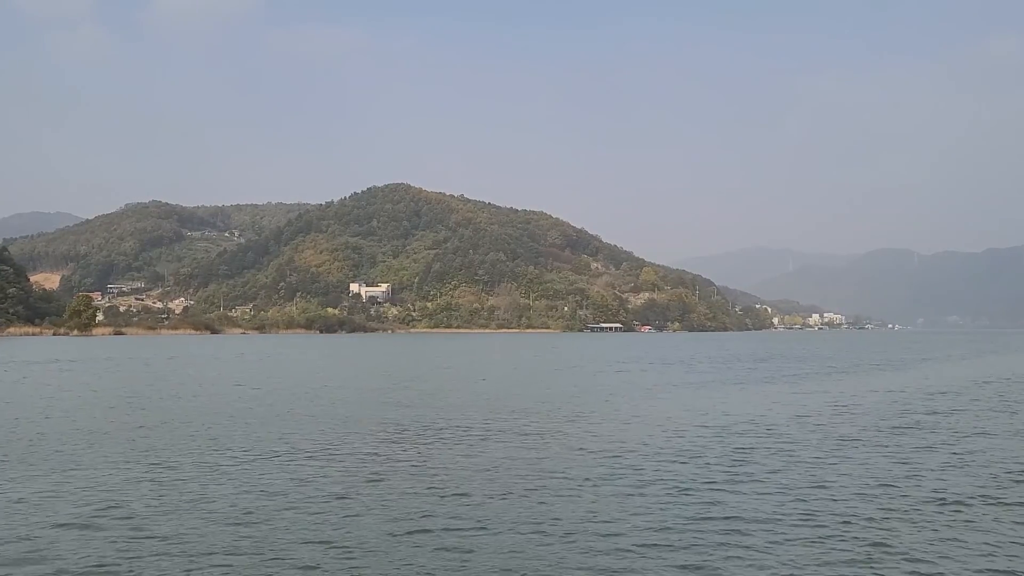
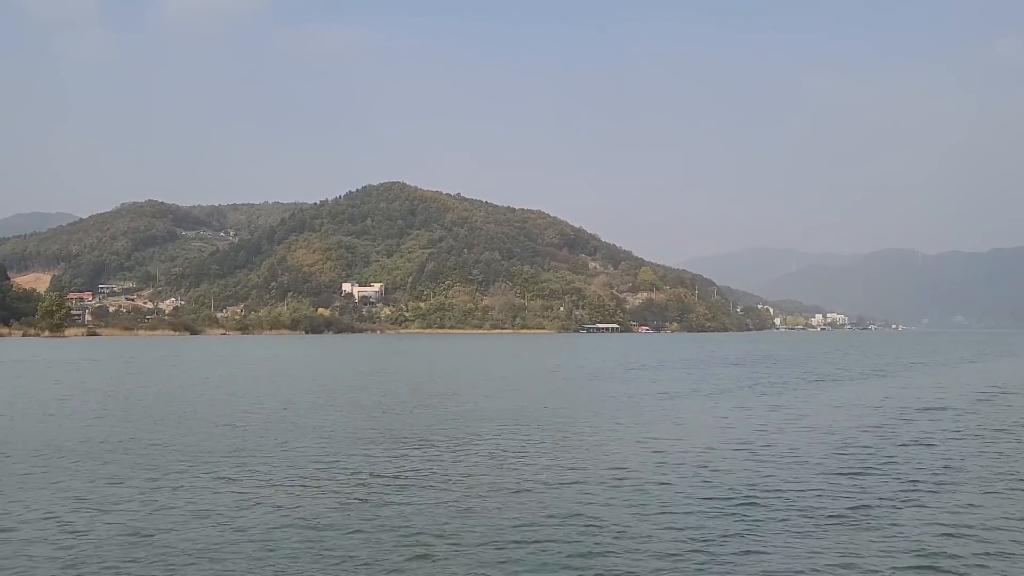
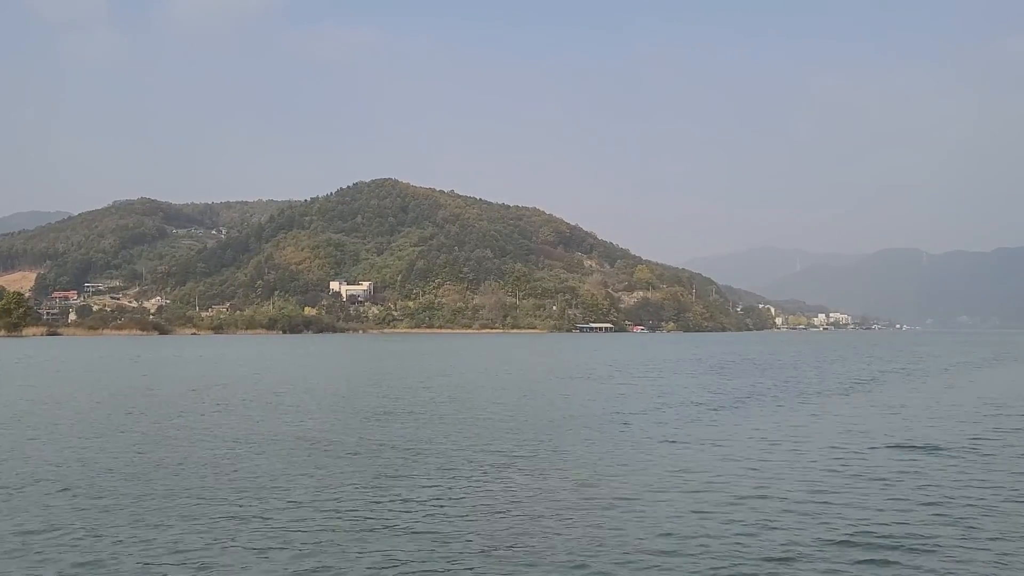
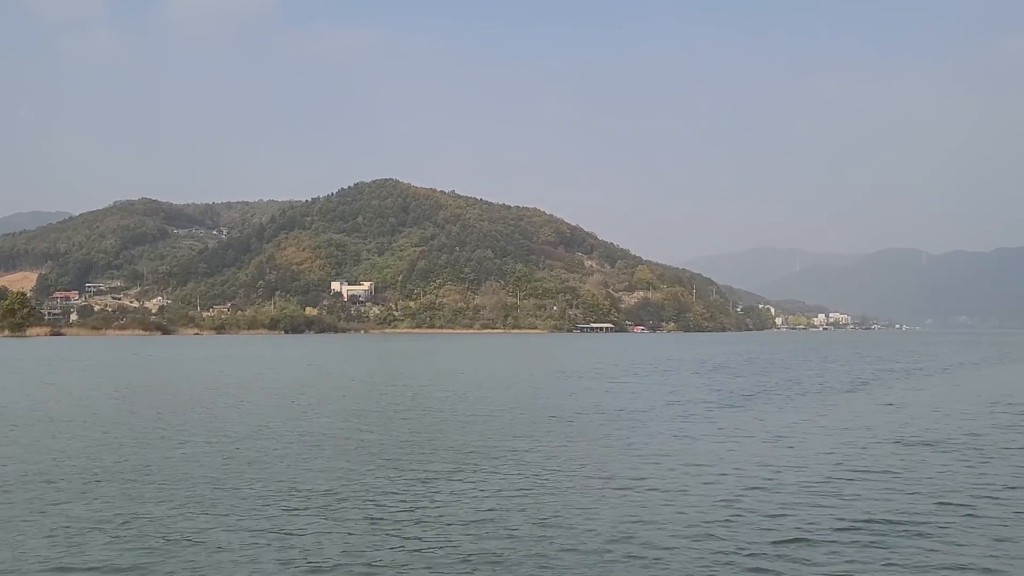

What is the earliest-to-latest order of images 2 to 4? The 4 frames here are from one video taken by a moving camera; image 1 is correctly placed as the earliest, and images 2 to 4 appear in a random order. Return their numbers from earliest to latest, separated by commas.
2, 4, 3
